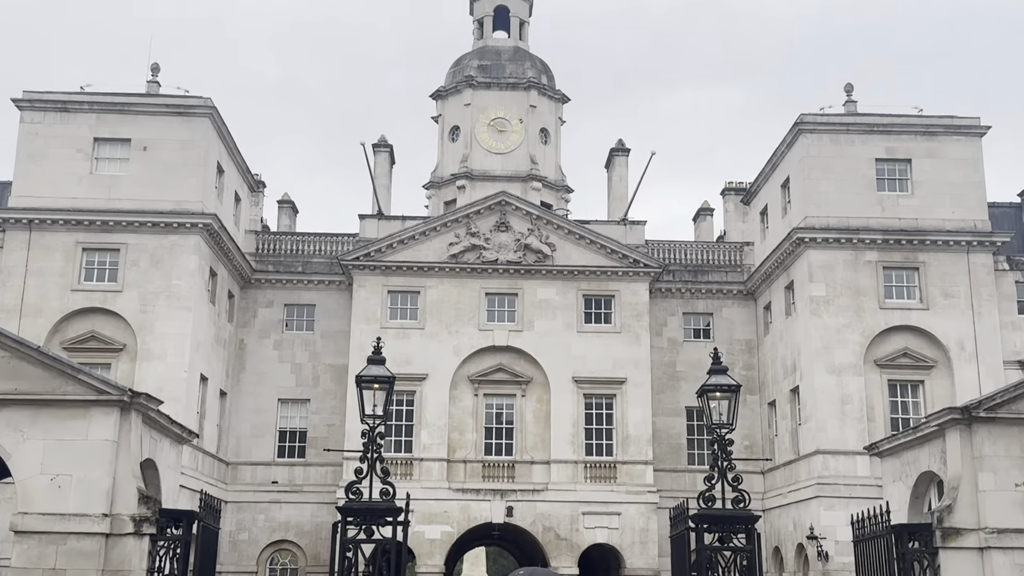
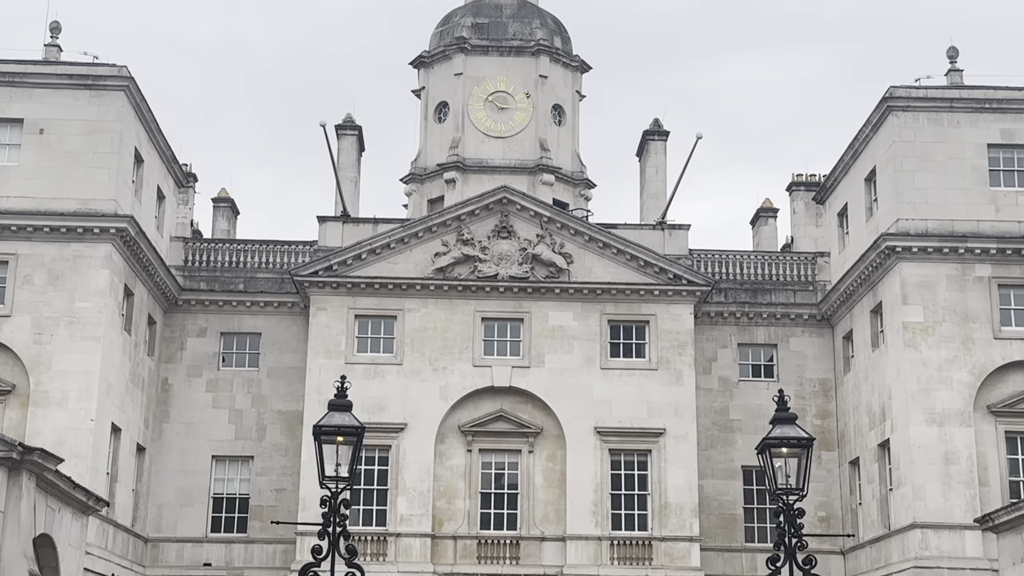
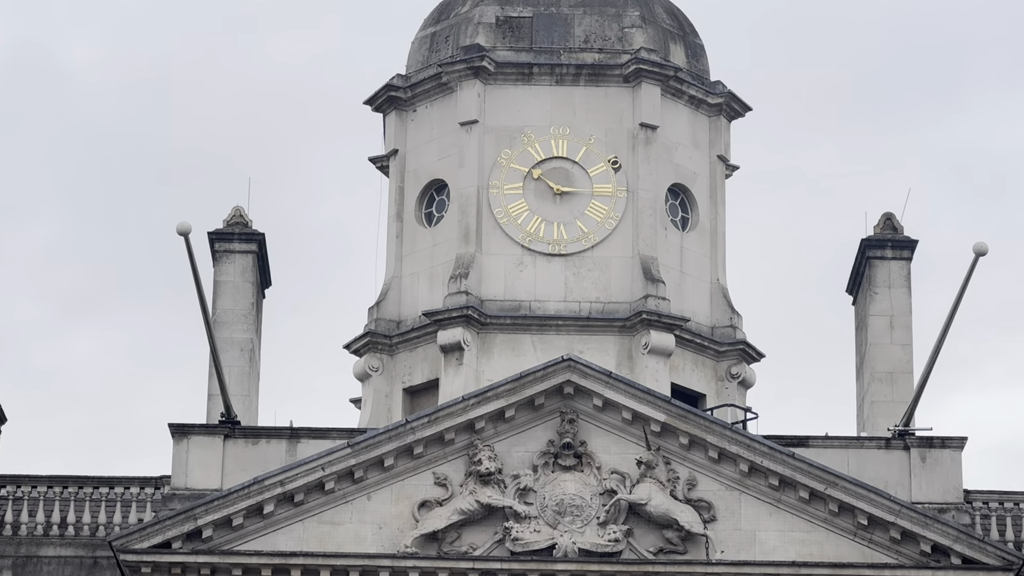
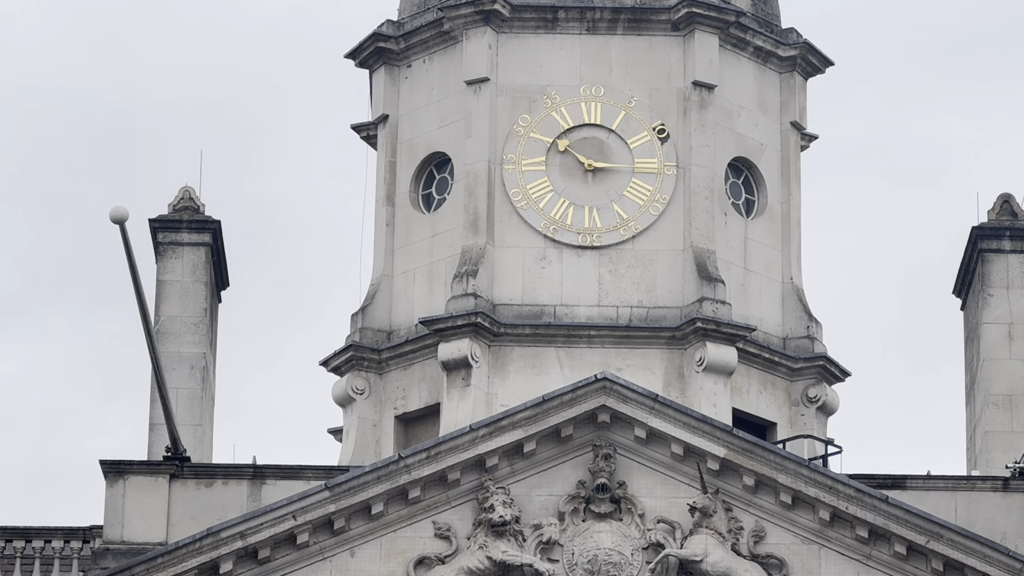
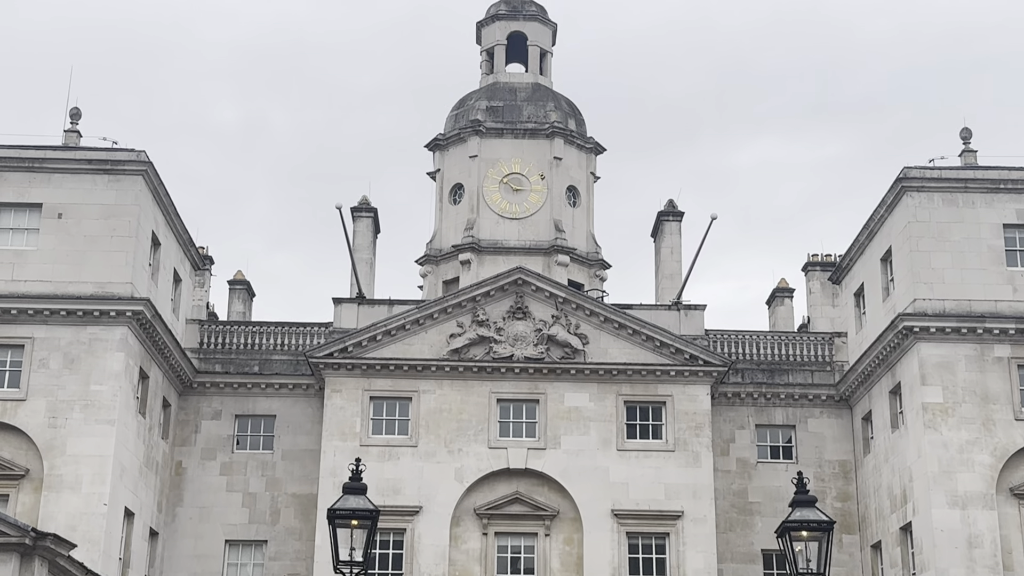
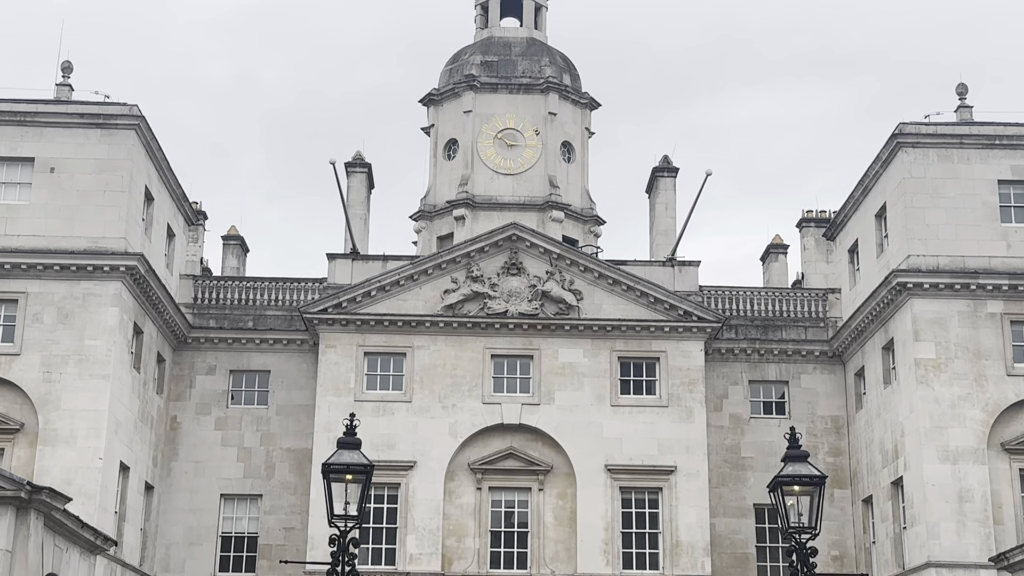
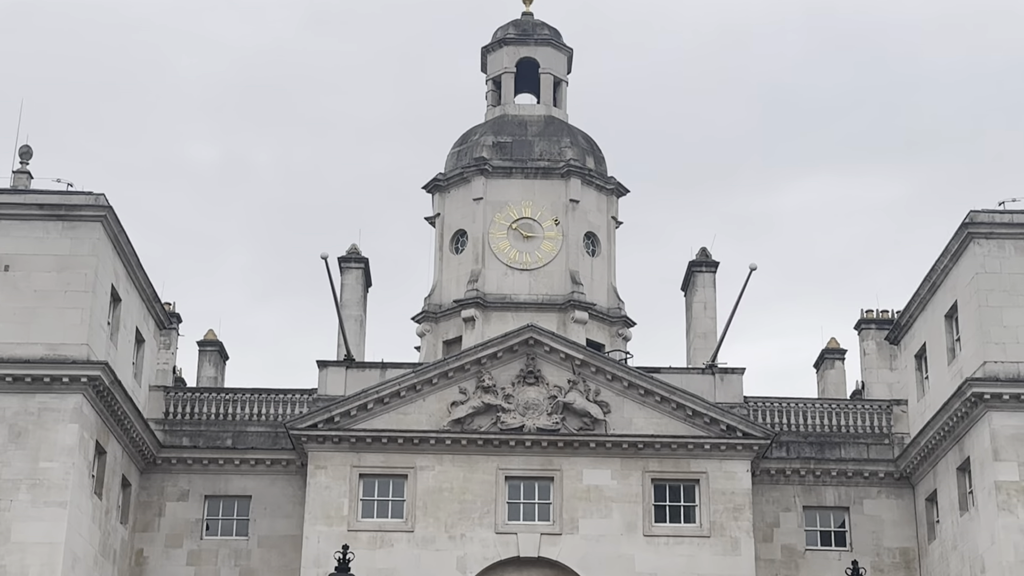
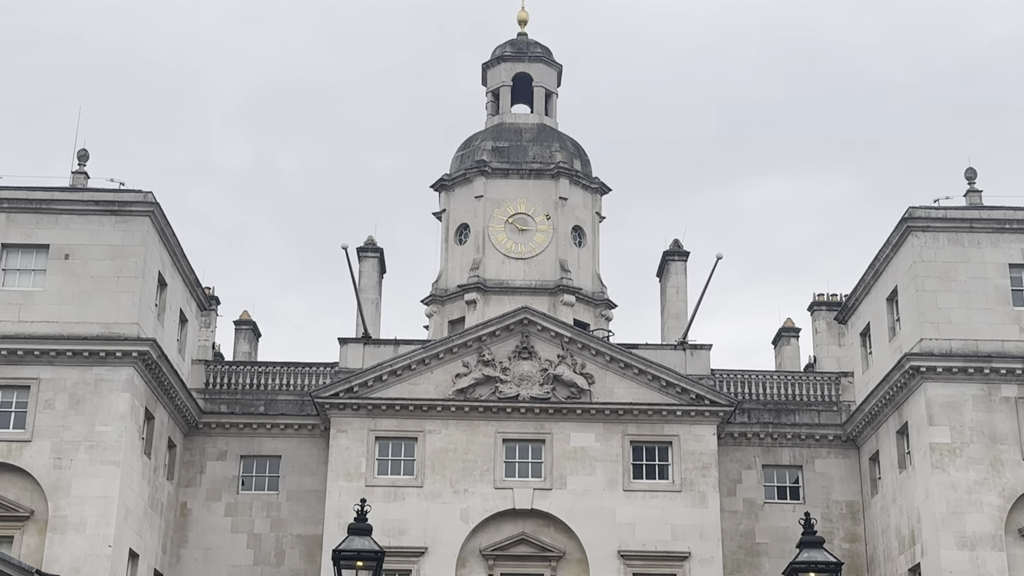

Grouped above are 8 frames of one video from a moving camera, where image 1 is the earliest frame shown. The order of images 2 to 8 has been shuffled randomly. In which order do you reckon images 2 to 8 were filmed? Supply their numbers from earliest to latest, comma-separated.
2, 6, 5, 8, 7, 3, 4
